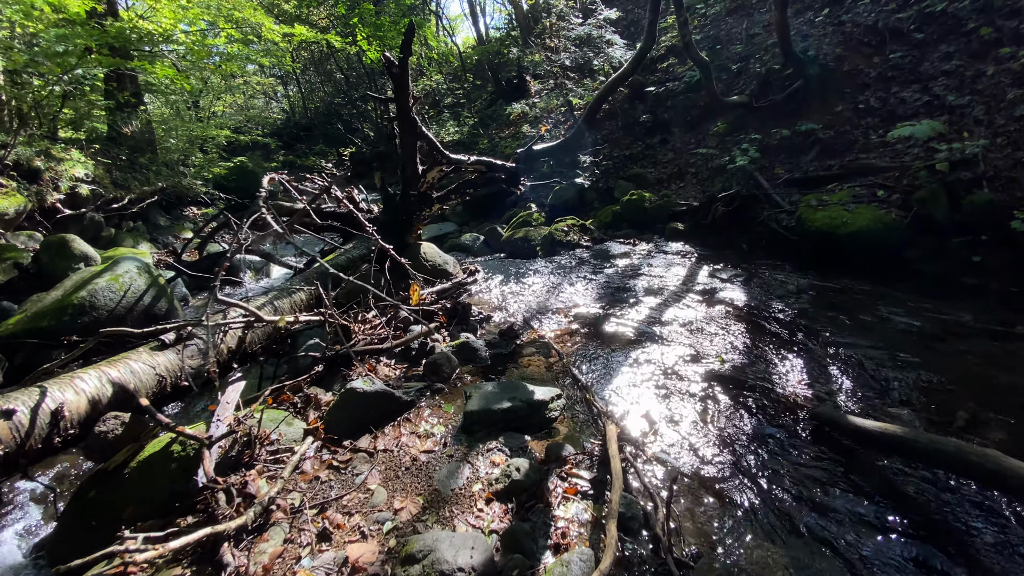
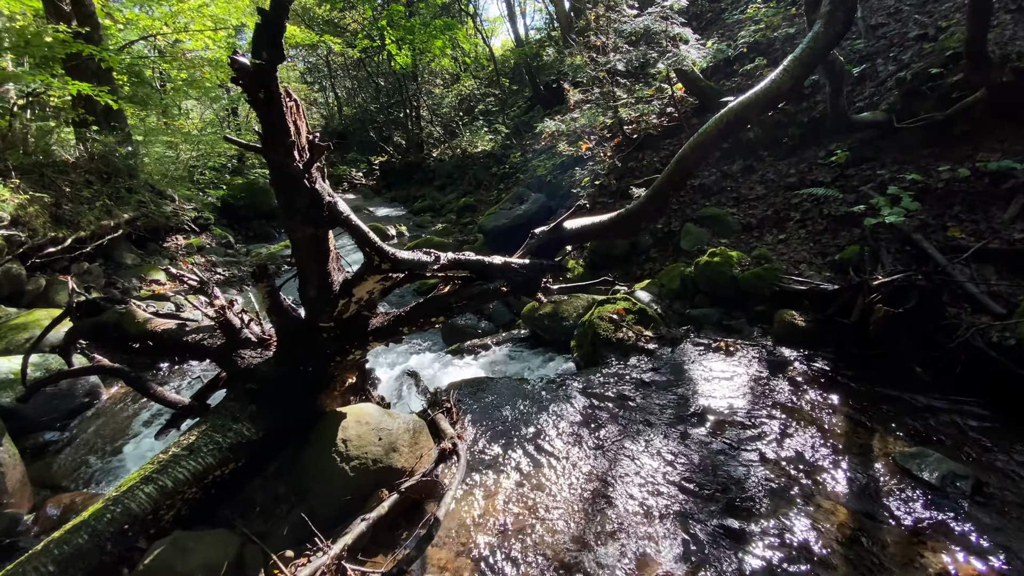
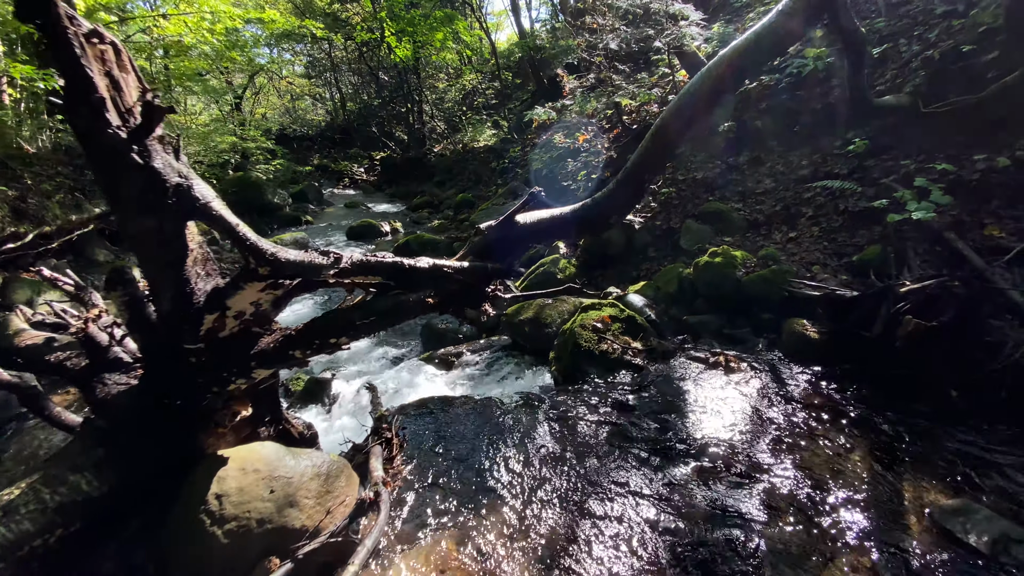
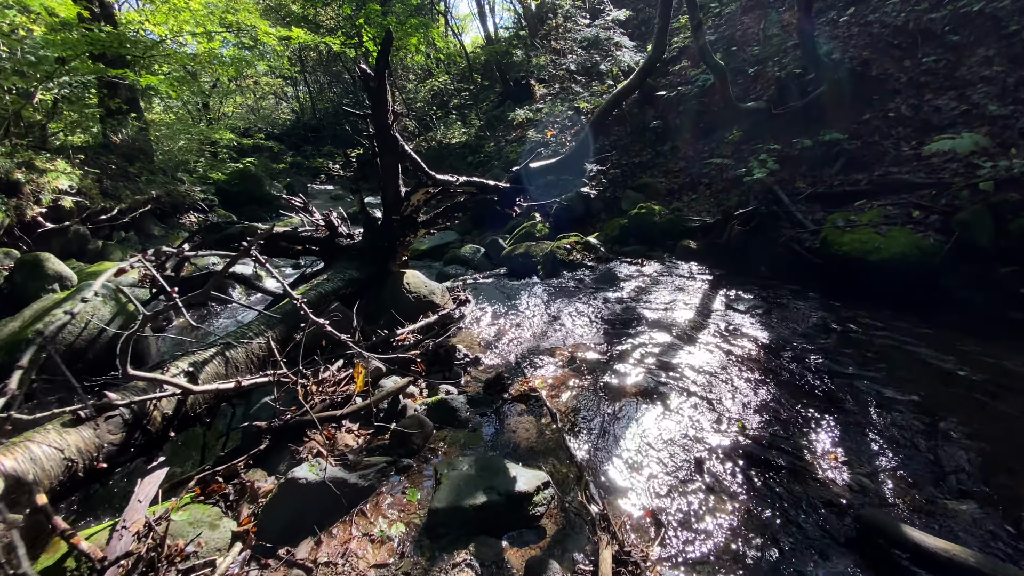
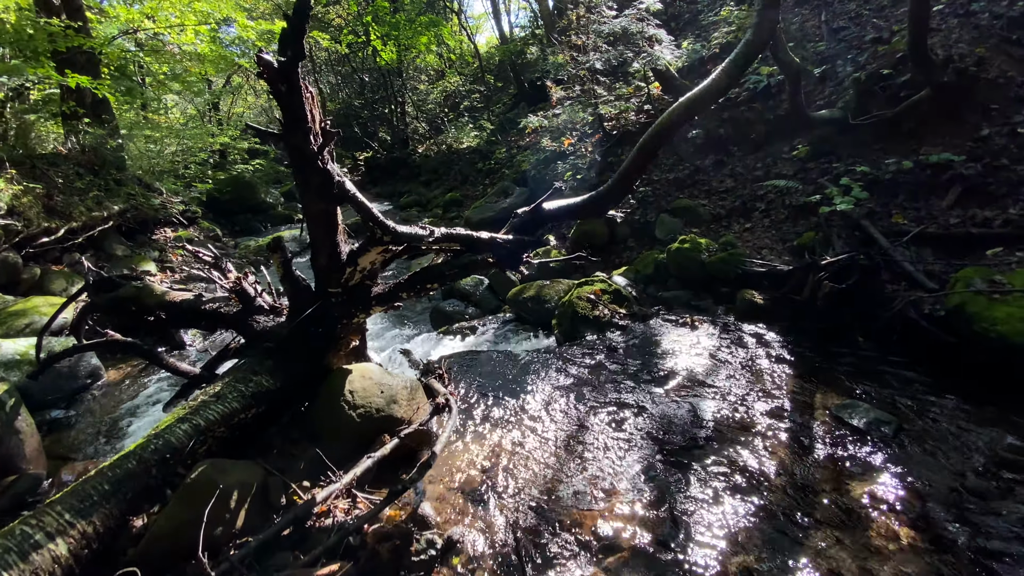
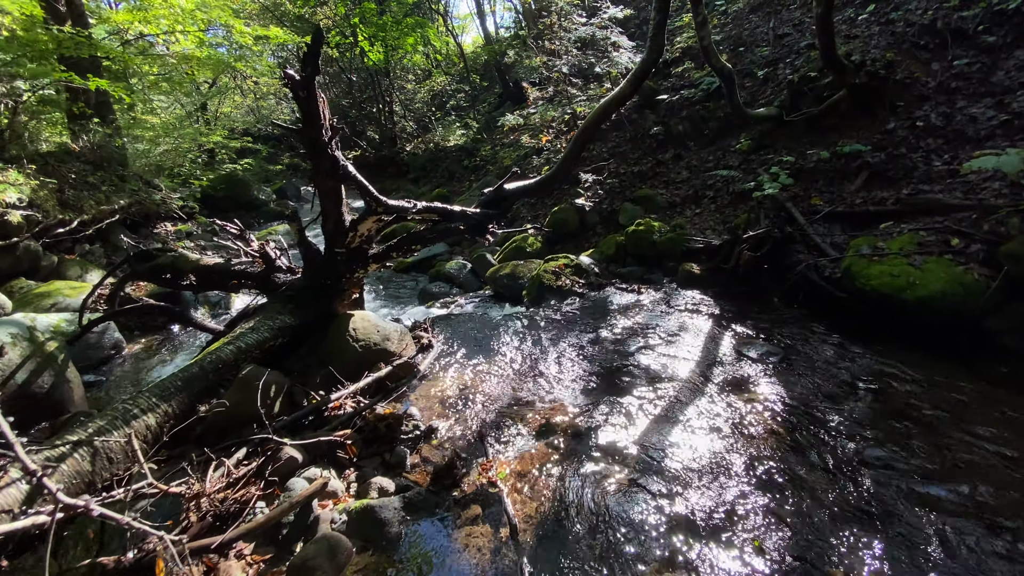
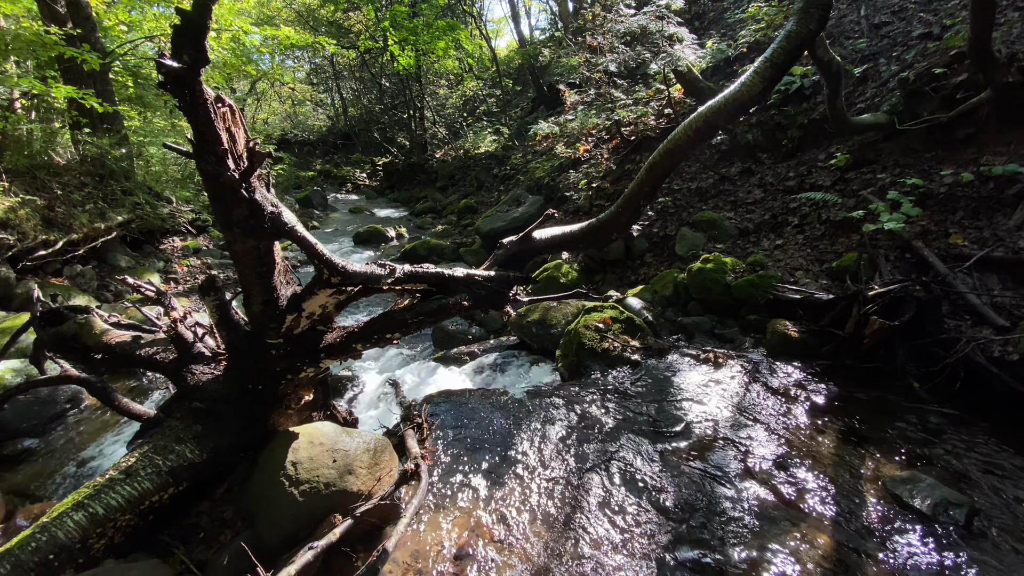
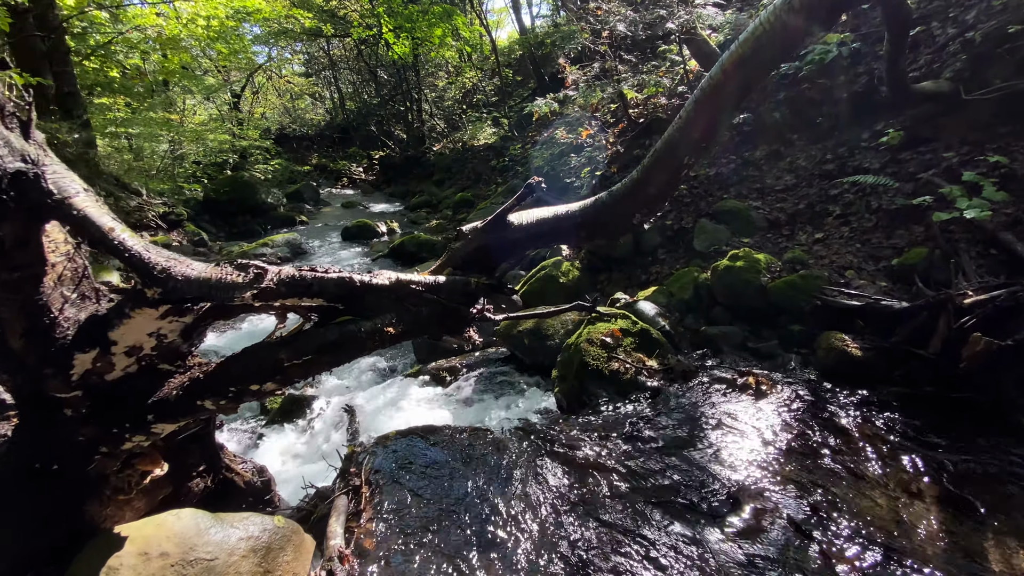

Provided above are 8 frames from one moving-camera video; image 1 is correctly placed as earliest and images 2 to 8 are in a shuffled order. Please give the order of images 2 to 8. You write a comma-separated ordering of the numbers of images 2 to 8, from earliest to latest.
4, 6, 5, 2, 7, 3, 8
